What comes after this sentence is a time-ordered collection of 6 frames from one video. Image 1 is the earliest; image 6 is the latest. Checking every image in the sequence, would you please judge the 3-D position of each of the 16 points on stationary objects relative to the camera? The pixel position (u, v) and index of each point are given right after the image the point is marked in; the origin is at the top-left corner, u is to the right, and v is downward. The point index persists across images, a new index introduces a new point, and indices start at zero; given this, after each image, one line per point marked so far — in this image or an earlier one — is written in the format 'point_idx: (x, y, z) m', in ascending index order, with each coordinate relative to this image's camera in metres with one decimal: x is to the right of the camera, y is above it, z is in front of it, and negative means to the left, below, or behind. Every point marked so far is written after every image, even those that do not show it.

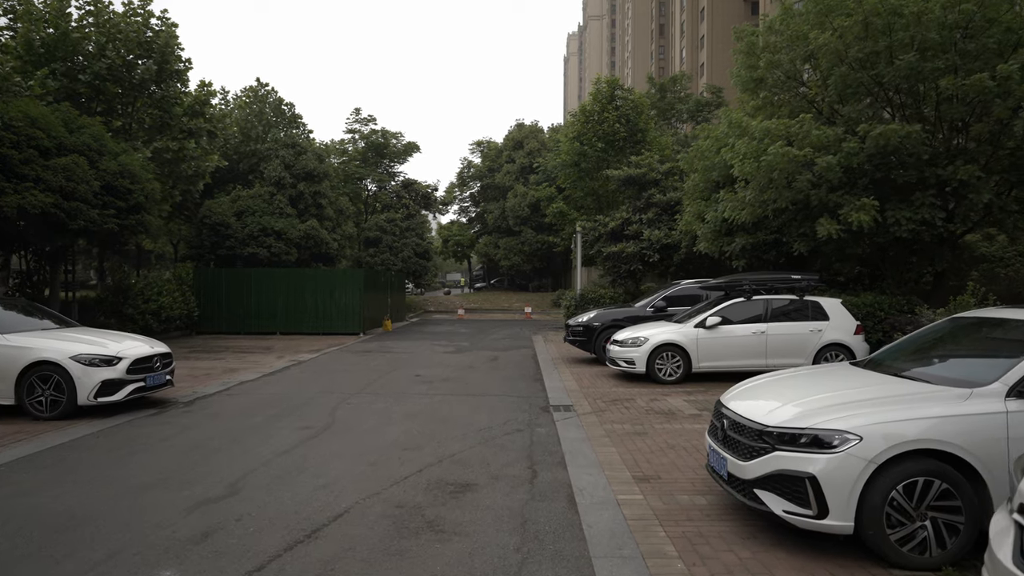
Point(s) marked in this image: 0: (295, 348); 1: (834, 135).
0: (-5.1, -1.4, +17.4) m
1: (+5.3, +2.5, +12.3) m
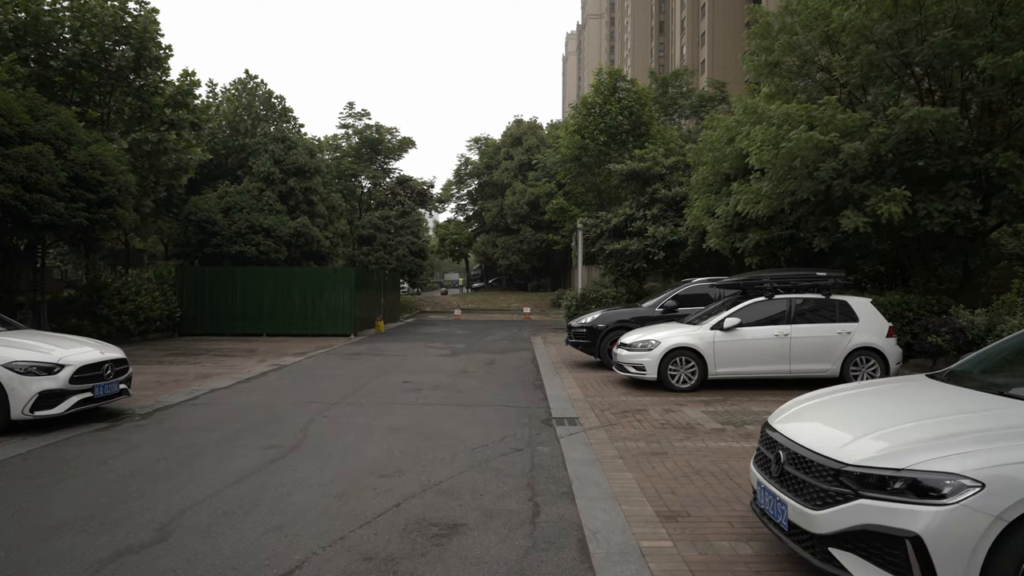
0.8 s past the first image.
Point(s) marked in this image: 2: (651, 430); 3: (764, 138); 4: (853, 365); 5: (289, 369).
0: (-5.1, -1.4, +16.3) m
1: (+5.3, +2.6, +11.3) m
2: (+1.4, -1.4, +7.3) m
3: (+4.0, +2.4, +11.9) m
4: (+4.5, -1.0, +9.9) m
5: (-3.9, -1.4, +13.1) m
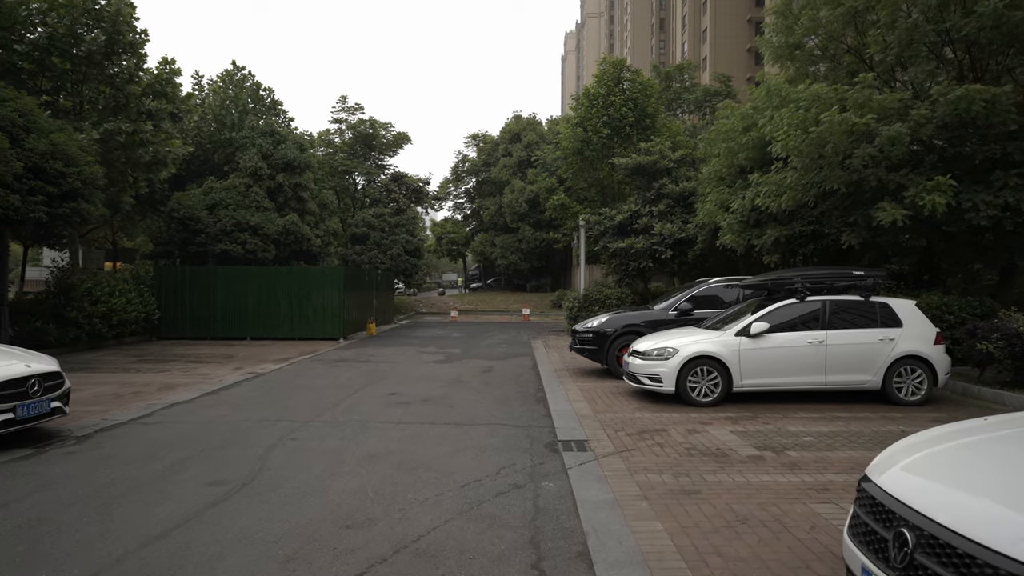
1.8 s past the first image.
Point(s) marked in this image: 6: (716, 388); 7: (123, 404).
0: (-5.1, -1.4, +15.2) m
1: (+5.3, +2.6, +10.1) m
2: (+1.4, -1.4, +6.2) m
3: (+4.0, +2.4, +10.7) m
4: (+4.5, -1.0, +8.7) m
5: (-3.9, -1.4, +11.9) m
6: (+2.4, -1.2, +8.7) m
7: (-4.7, -1.4, +9.1) m
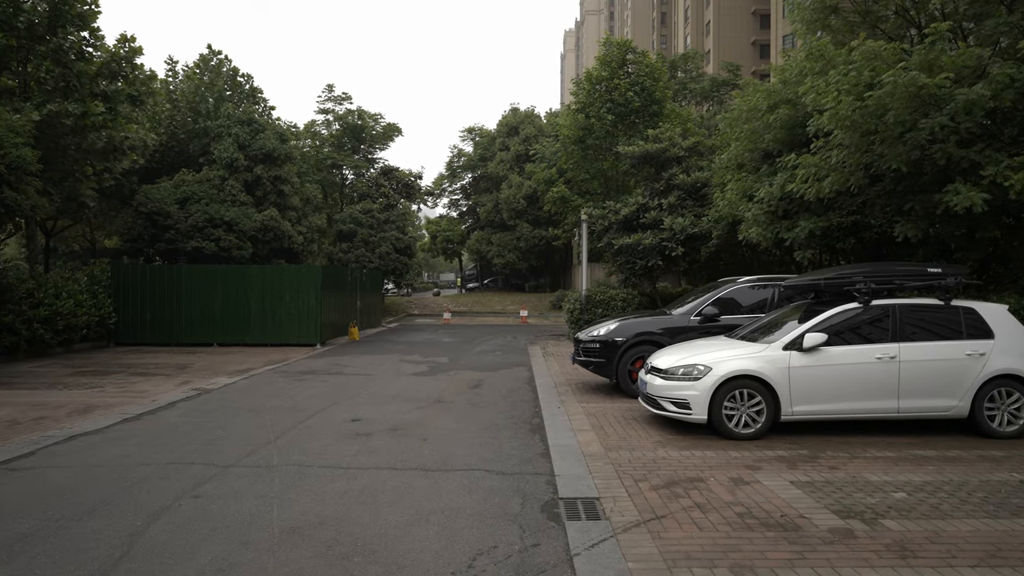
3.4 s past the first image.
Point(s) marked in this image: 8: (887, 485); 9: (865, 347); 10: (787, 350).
0: (-5.2, -1.4, +13.3) m
1: (+5.2, +2.6, +8.3) m
2: (+1.2, -1.4, +4.3) m
3: (+3.9, +2.4, +8.9) m
4: (+4.4, -1.0, +6.9) m
5: (-4.0, -1.4, +10.0) m
6: (+2.3, -1.2, +6.9) m
7: (-4.8, -1.4, +7.3) m
8: (+2.7, -1.4, +5.3) m
9: (+3.3, -0.5, +6.9) m
10: (+2.6, -0.6, +6.9) m
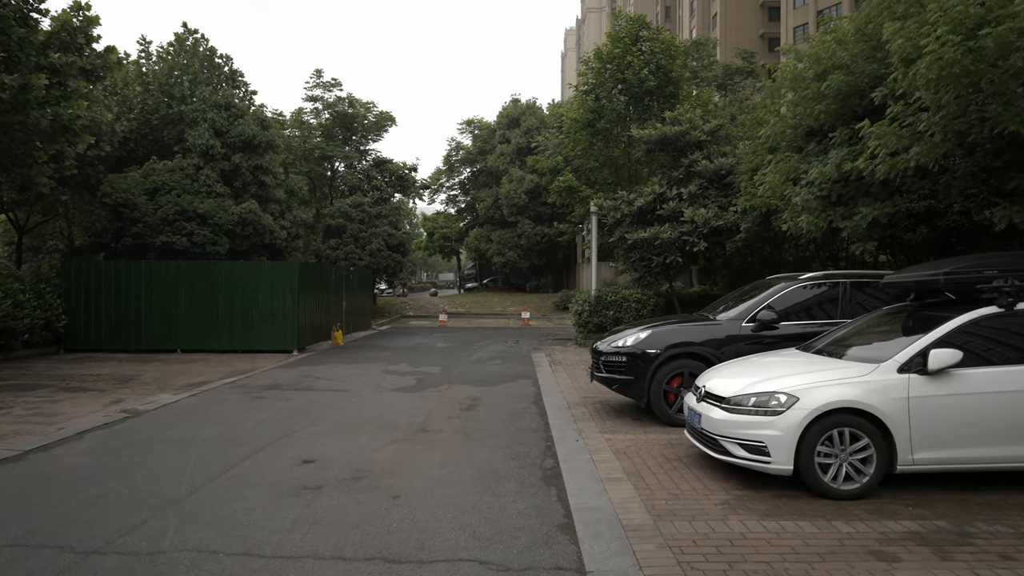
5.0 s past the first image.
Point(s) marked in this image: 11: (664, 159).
0: (-5.2, -1.4, +11.3) m
1: (+5.2, +2.6, +6.3) m
2: (+1.3, -1.4, +2.3) m
3: (+3.9, +2.4, +6.9) m
4: (+4.4, -1.0, +4.9) m
5: (-4.0, -1.4, +8.1) m
6: (+2.3, -1.2, +4.9) m
7: (-4.8, -1.4, +5.3) m
8: (+2.7, -1.4, +3.3) m
9: (+3.3, -0.5, +4.9) m
10: (+2.6, -0.6, +4.9) m
11: (+3.7, +3.1, +18.1) m
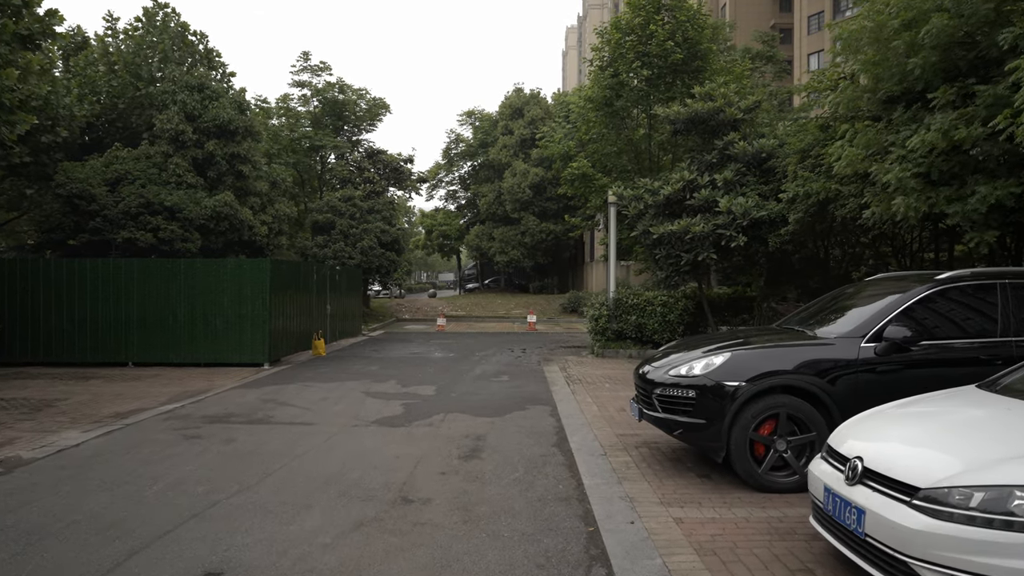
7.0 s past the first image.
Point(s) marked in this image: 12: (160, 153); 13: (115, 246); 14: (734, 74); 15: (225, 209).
0: (-5.1, -1.4, +9.1) m
1: (+5.3, +2.5, +4.0) m
2: (+1.4, -1.4, +0.1) m
3: (+4.1, +2.3, +4.6) m
4: (+4.6, -1.1, +2.6) m
5: (-3.8, -1.5, +5.8) m
6: (+2.5, -1.2, +2.6) m
7: (-4.7, -1.4, +3.0) m
8: (+2.8, -1.4, +1.1) m
9: (+3.4, -0.6, +2.6) m
10: (+2.7, -0.6, +2.7) m
11: (+3.8, +3.1, +15.8) m
12: (-9.1, +3.5, +19.3) m
13: (-9.7, +1.0, +18.3) m
14: (+5.5, +5.3, +18.6) m
15: (-7.5, +2.1, +19.6) m
